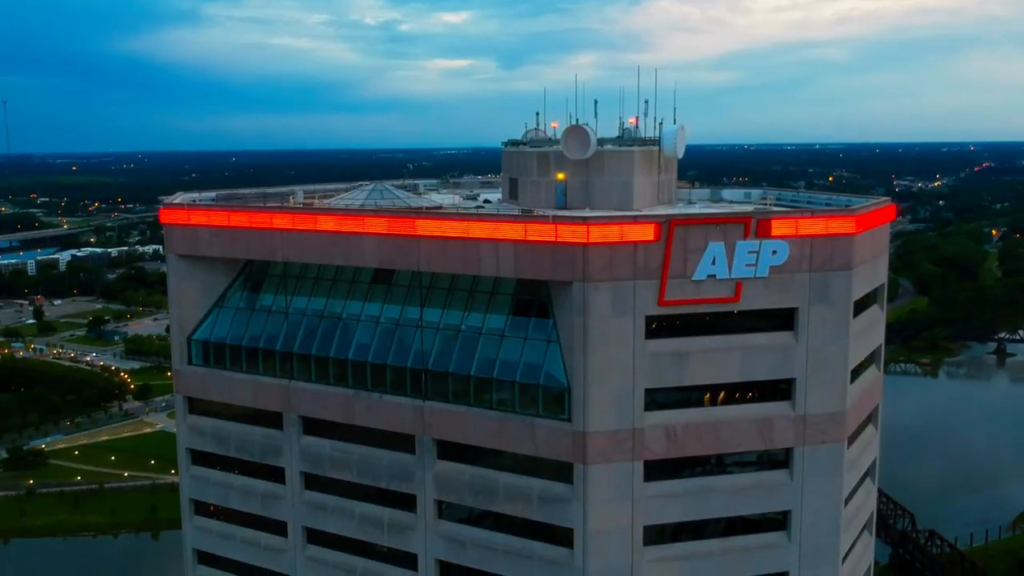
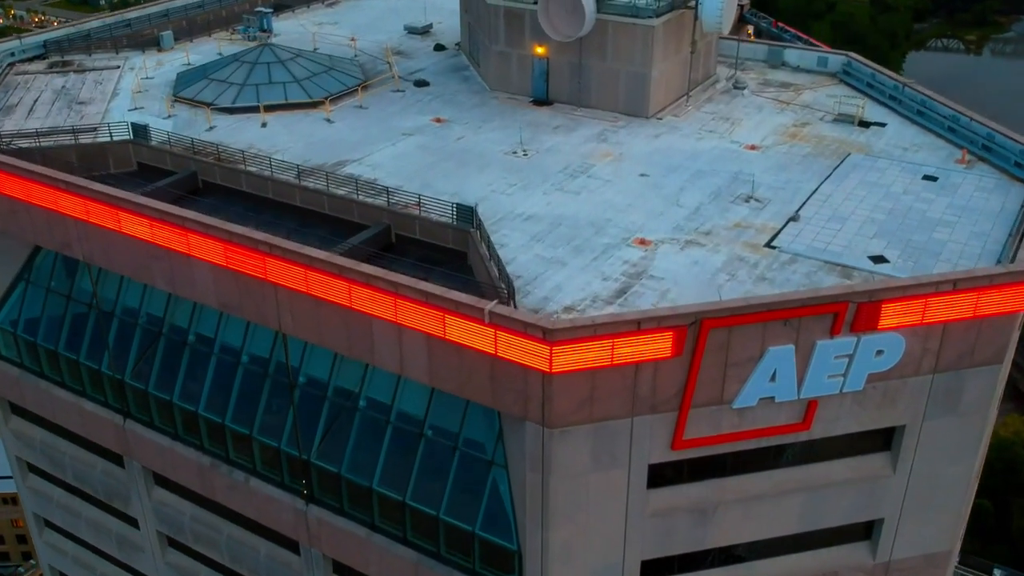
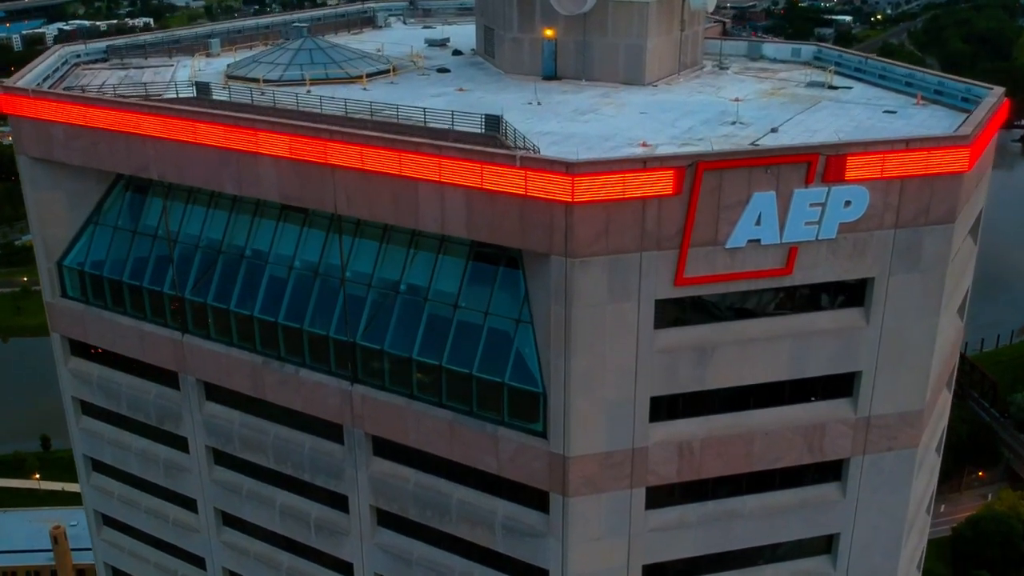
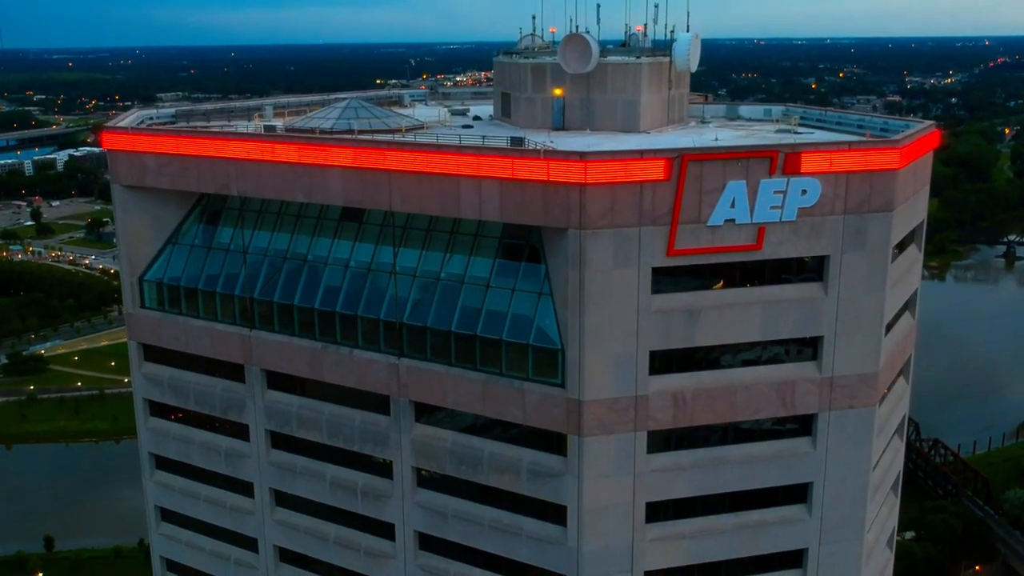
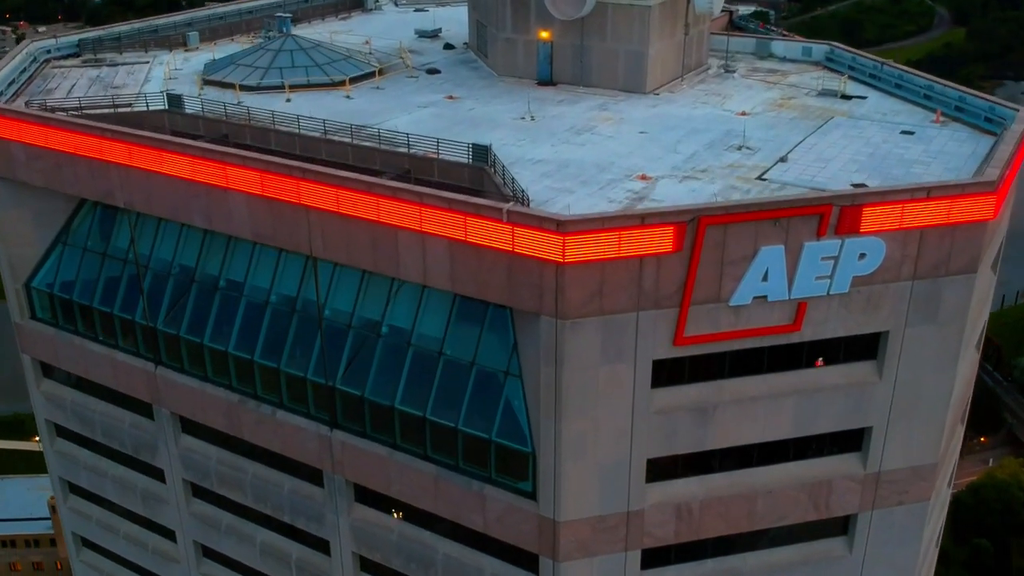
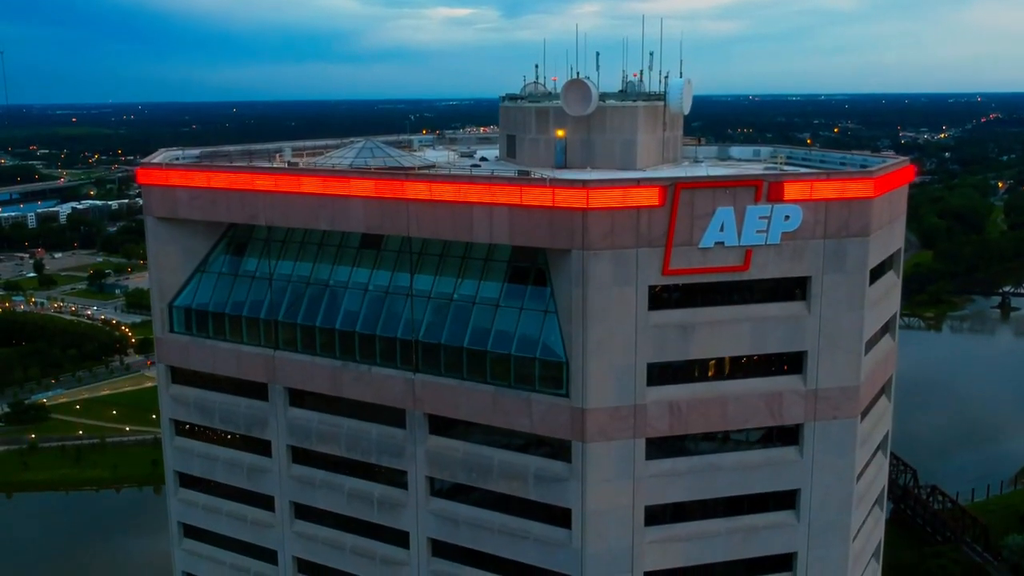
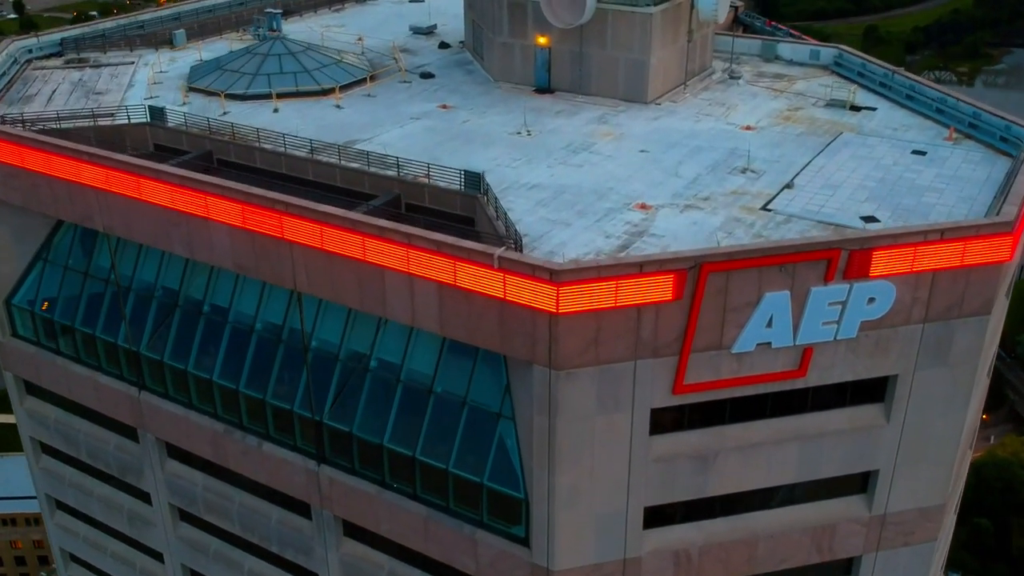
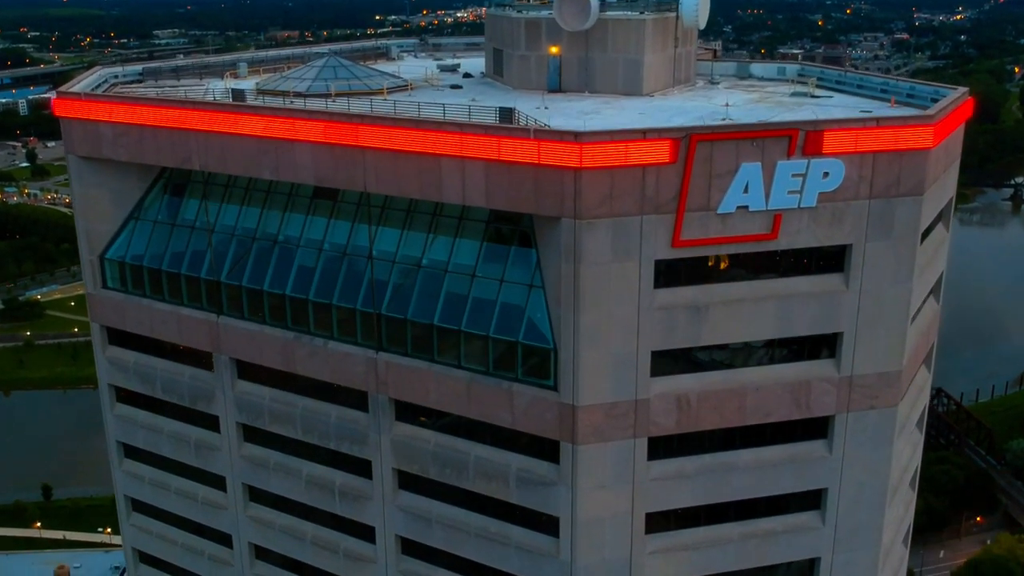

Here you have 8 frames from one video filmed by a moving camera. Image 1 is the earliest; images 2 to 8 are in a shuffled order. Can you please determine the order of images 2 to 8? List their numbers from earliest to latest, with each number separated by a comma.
6, 4, 8, 3, 5, 7, 2
